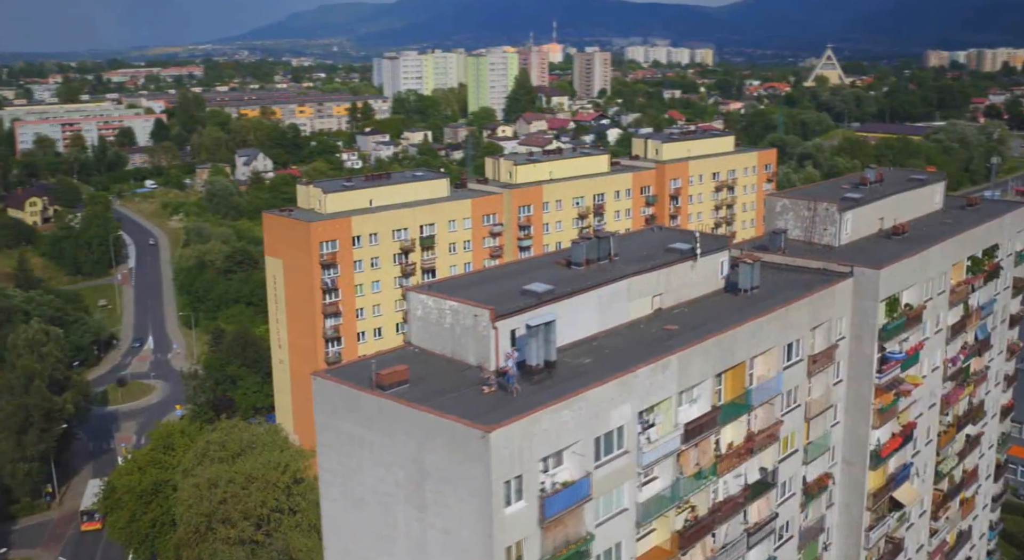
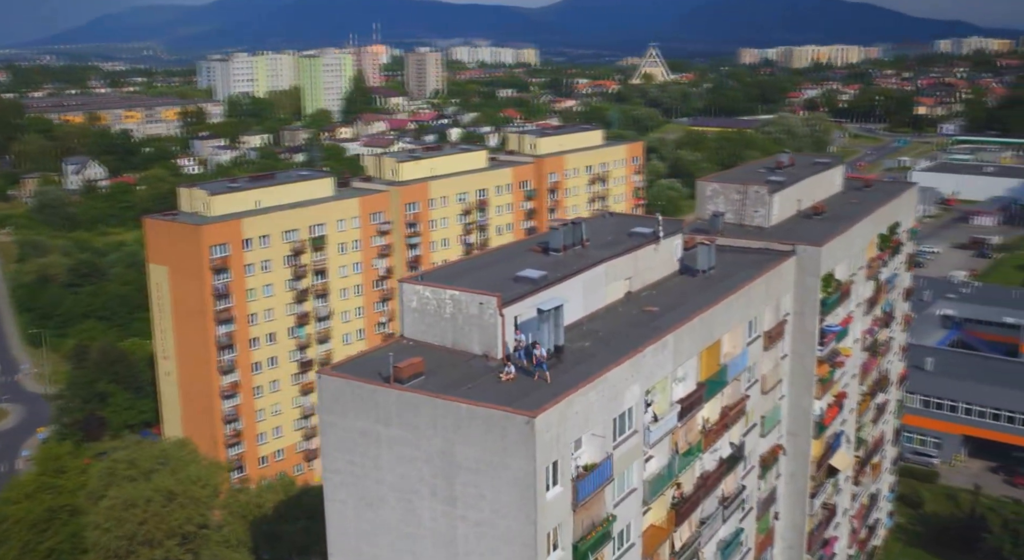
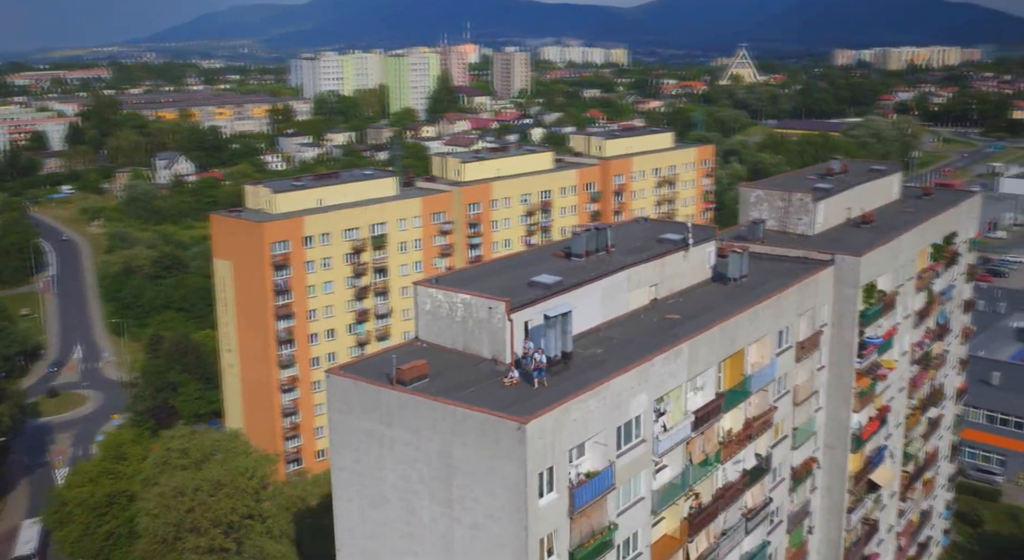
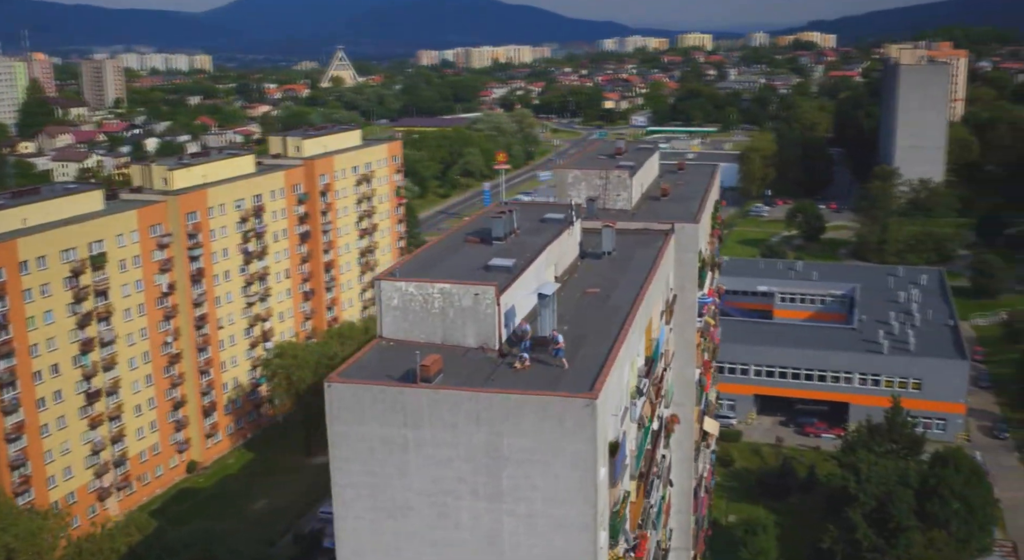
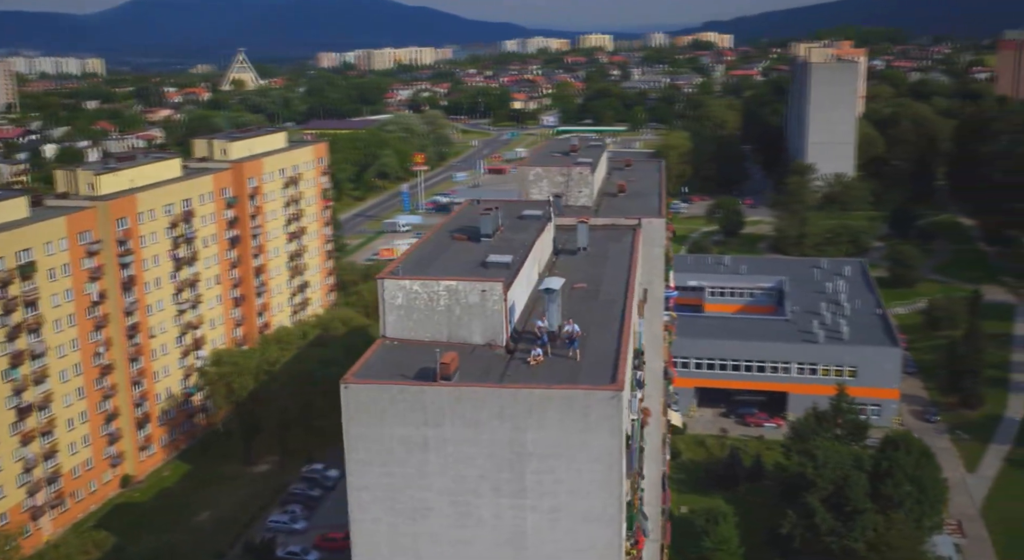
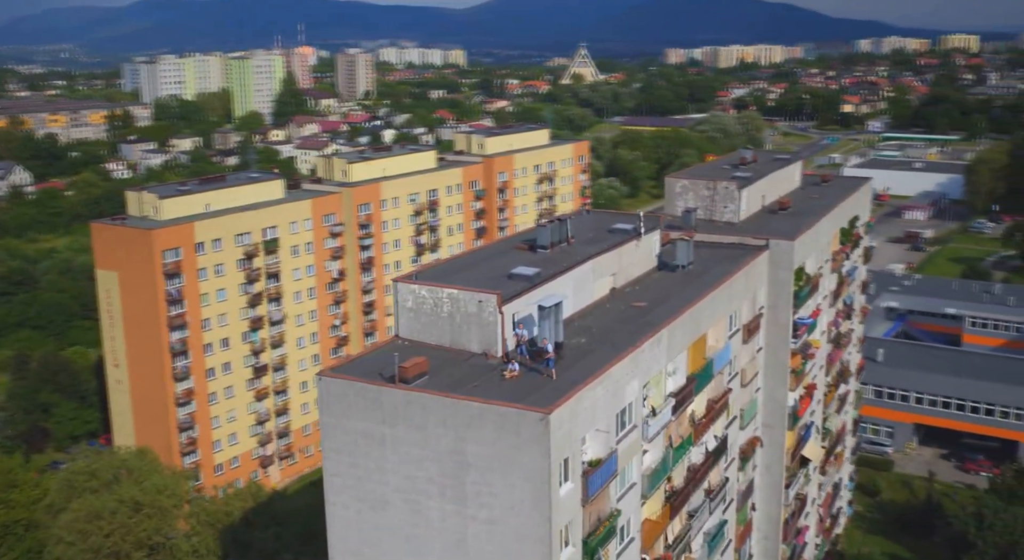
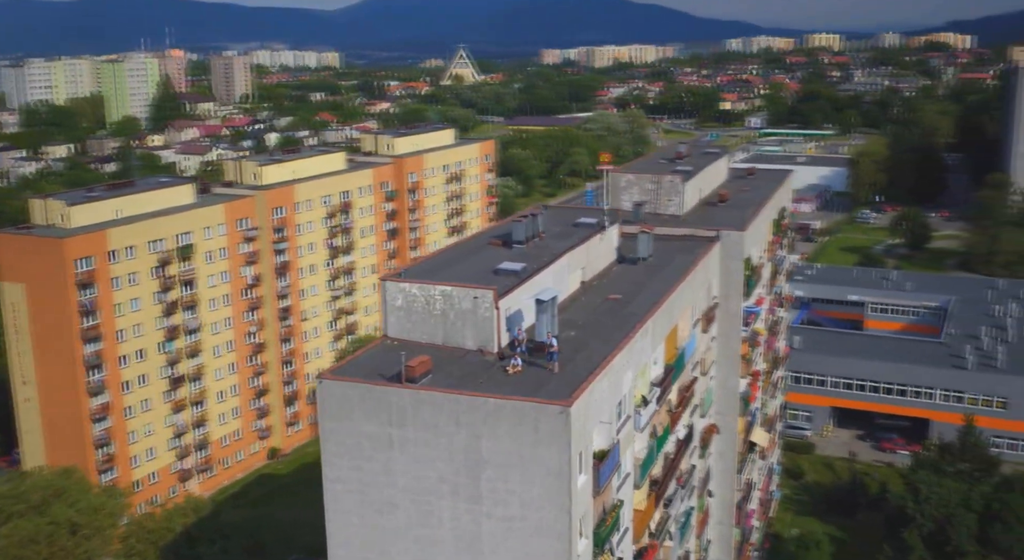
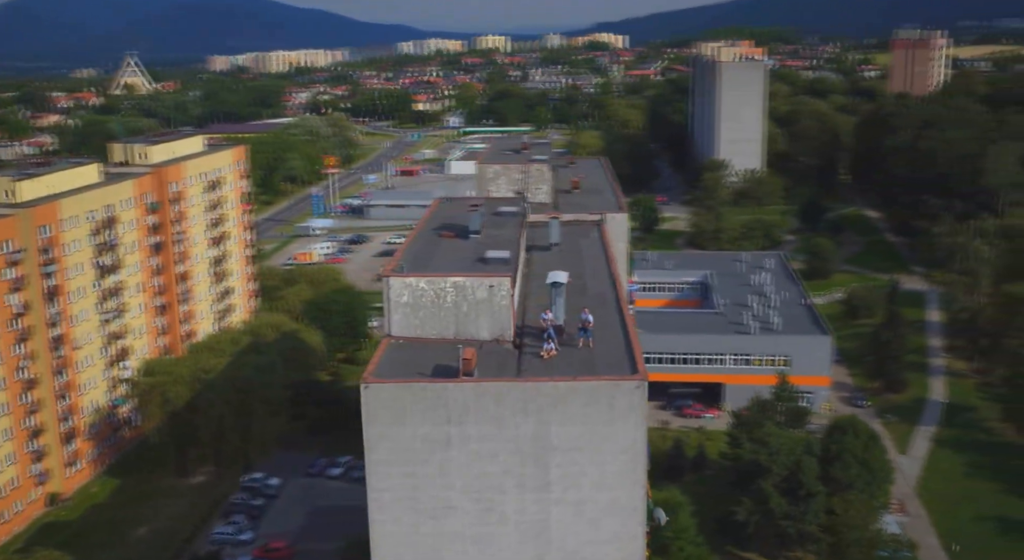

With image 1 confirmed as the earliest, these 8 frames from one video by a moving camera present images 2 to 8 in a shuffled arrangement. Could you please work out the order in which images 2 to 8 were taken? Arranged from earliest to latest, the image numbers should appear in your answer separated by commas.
3, 2, 6, 7, 4, 5, 8
